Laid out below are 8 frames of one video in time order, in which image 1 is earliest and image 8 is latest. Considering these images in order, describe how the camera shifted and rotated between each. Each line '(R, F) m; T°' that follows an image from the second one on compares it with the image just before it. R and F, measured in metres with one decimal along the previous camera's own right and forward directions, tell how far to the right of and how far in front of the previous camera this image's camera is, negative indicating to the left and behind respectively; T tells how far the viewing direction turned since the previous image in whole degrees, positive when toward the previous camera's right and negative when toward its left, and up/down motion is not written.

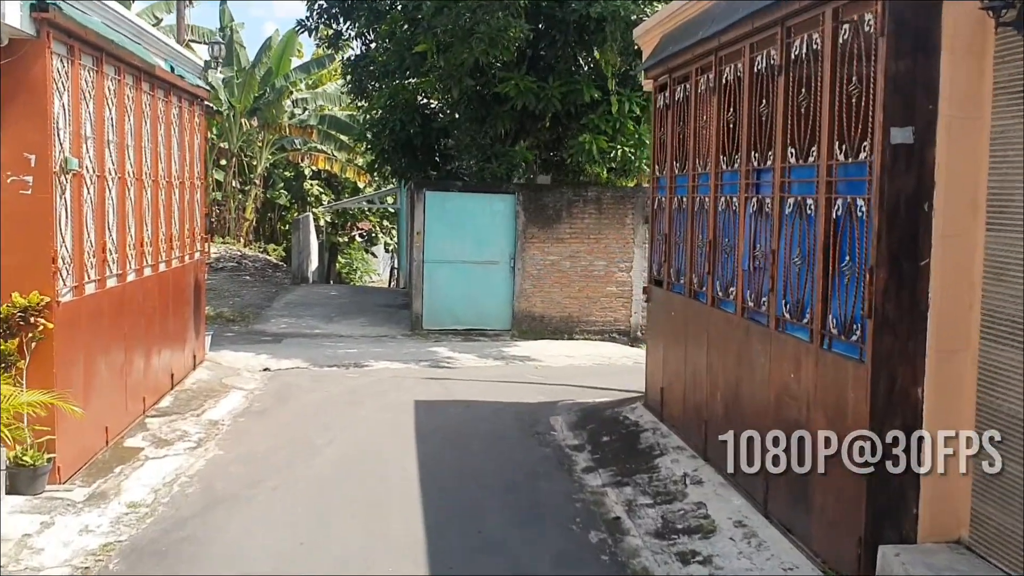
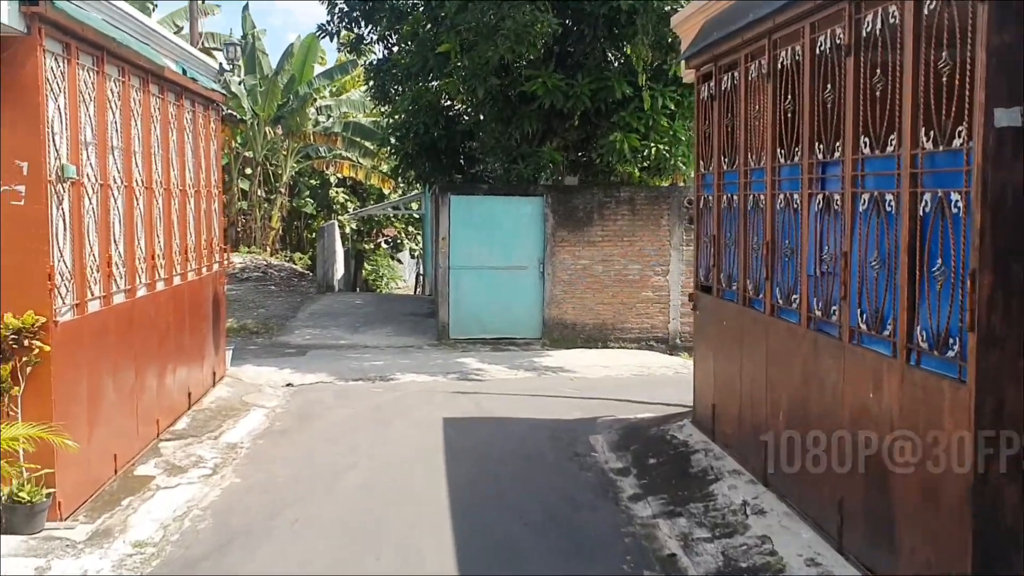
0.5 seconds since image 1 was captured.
(-0.1, +0.5) m; -2°
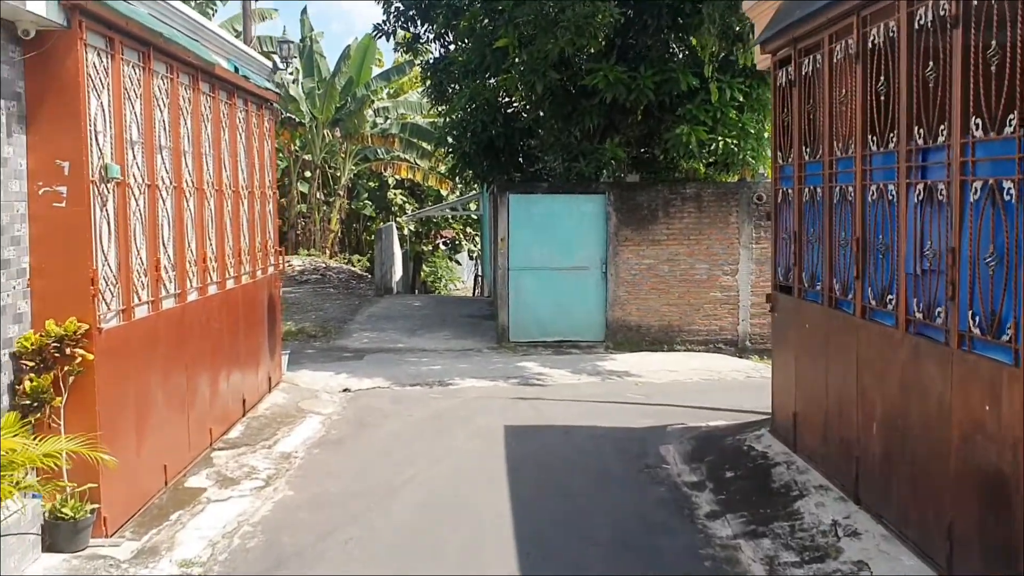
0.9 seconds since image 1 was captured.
(0.0, +0.3) m; -3°
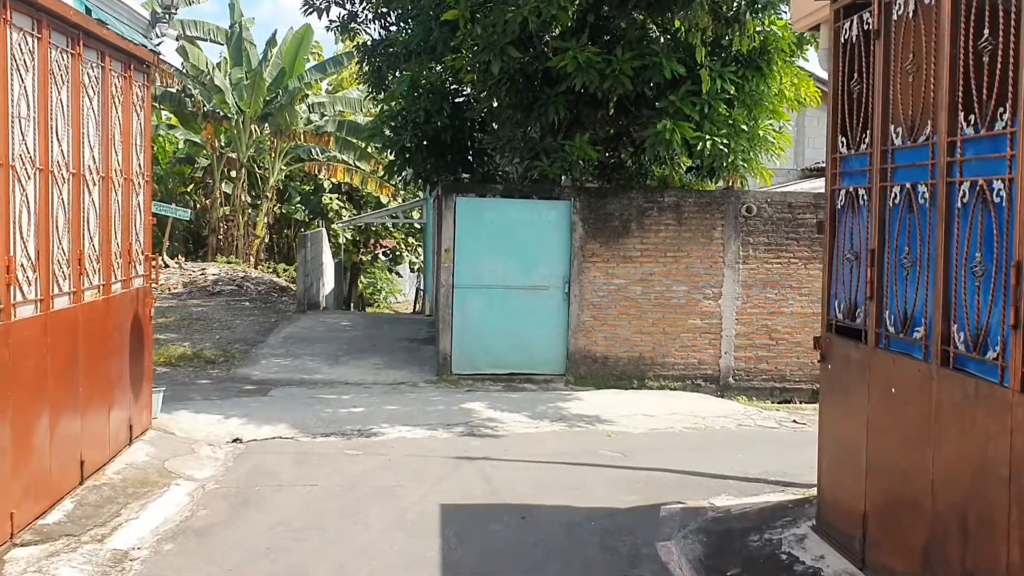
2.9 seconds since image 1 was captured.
(0.0, +1.8) m; +3°
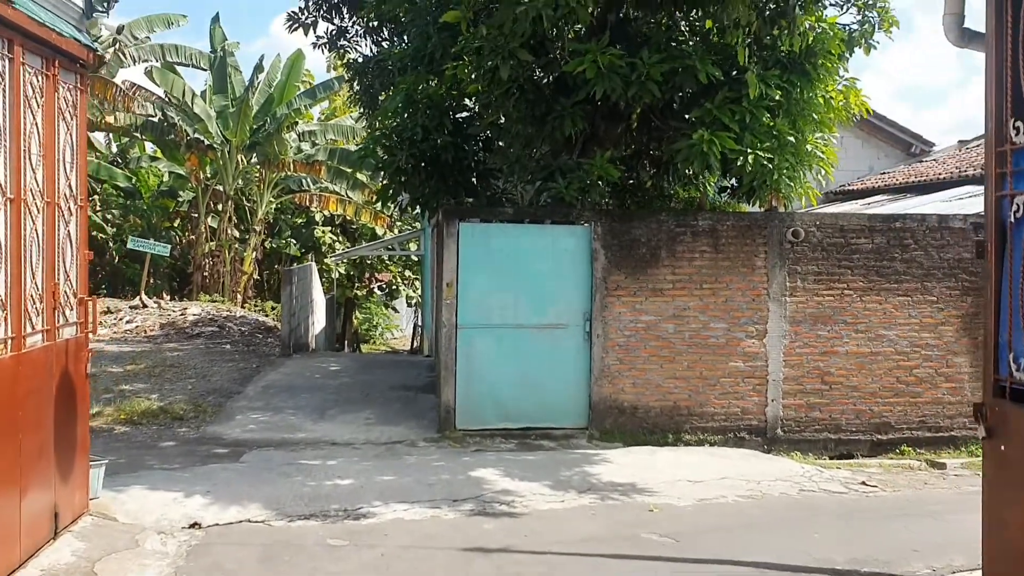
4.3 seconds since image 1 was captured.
(-0.1, +1.2) m; 0°
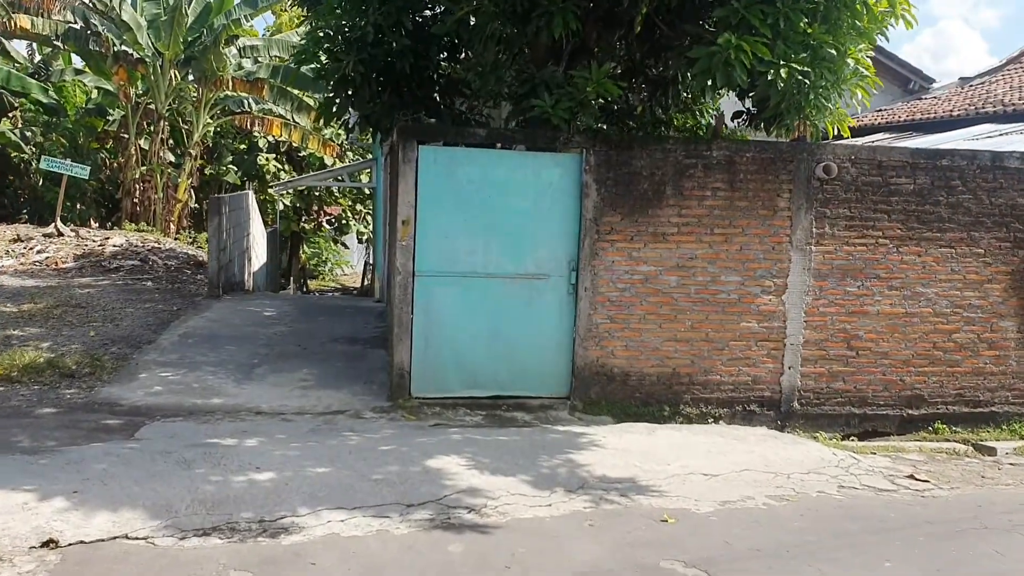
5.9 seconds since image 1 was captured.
(-0.1, +1.5) m; +3°
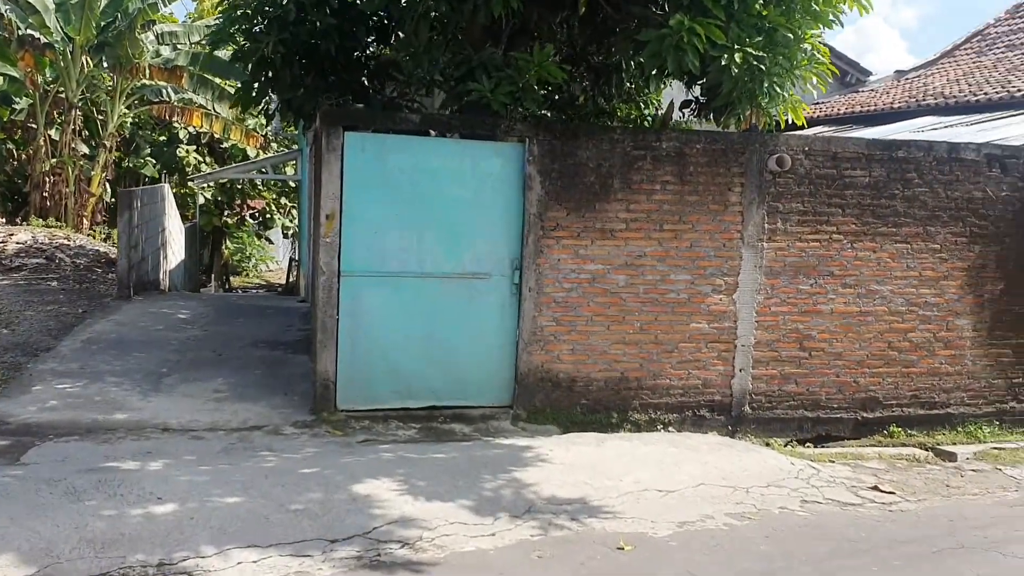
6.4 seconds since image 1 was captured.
(0.0, +0.5) m; +4°
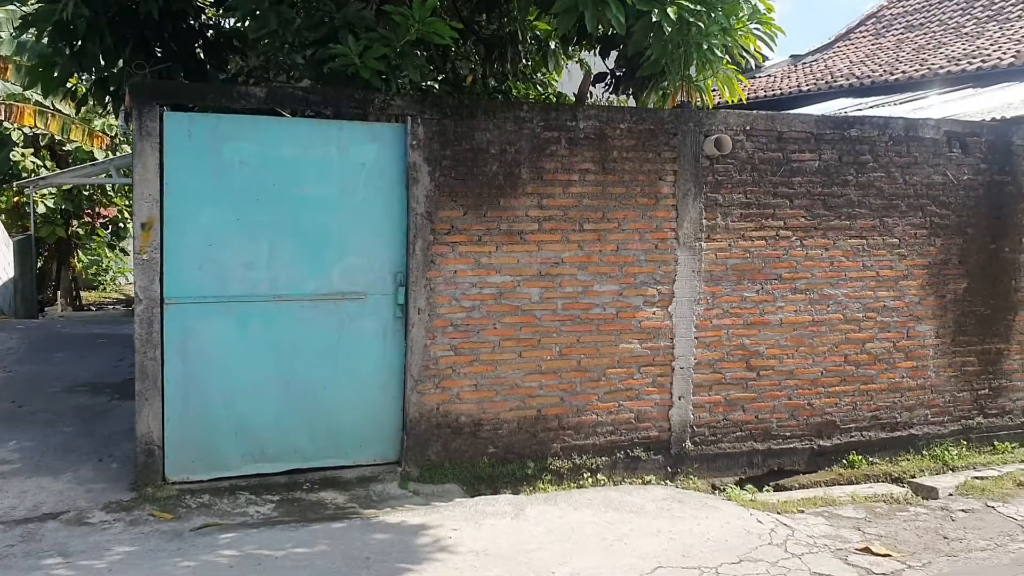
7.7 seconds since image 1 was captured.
(0.0, +1.3) m; +7°
